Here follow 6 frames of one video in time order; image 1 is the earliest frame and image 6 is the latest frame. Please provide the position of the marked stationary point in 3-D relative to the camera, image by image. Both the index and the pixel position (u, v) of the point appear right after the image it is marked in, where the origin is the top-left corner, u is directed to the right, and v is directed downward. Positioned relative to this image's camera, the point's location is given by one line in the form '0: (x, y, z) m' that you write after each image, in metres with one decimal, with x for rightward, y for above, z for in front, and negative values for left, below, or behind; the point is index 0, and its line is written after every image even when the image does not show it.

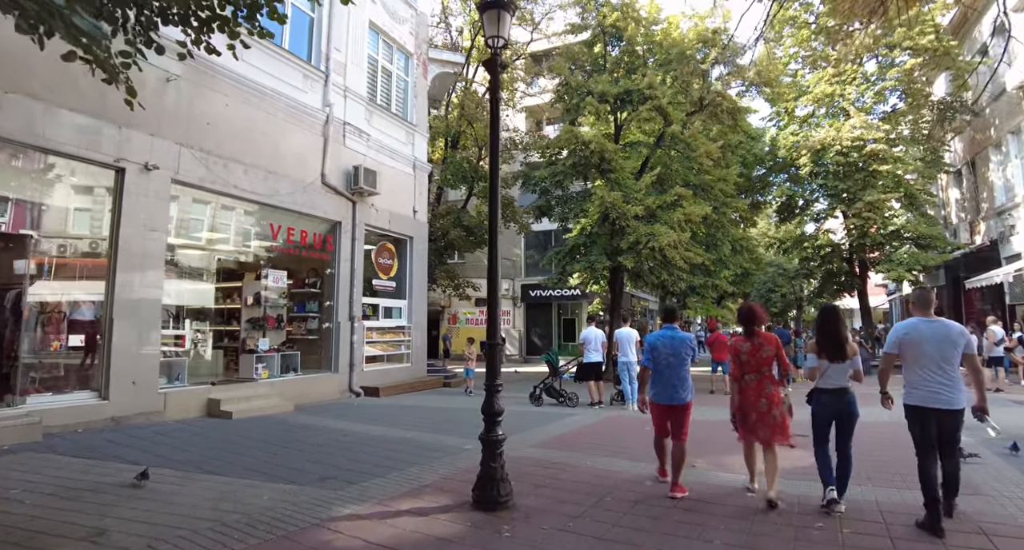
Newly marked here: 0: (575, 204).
0: (+1.4, +1.7, +14.5) m
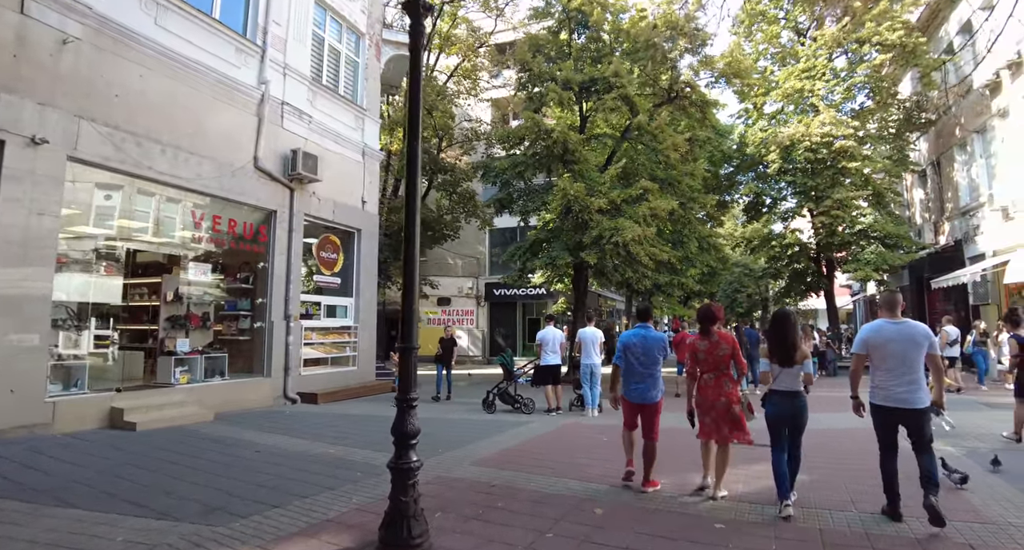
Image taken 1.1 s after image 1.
0: (+0.5, +1.7, +13.8) m
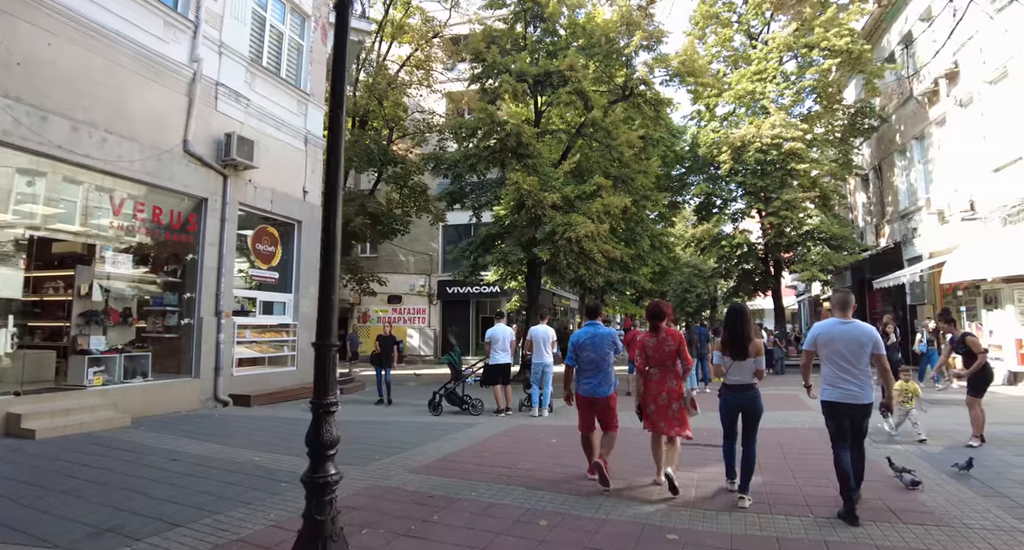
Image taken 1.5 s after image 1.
0: (-0.5, +1.8, +13.5) m
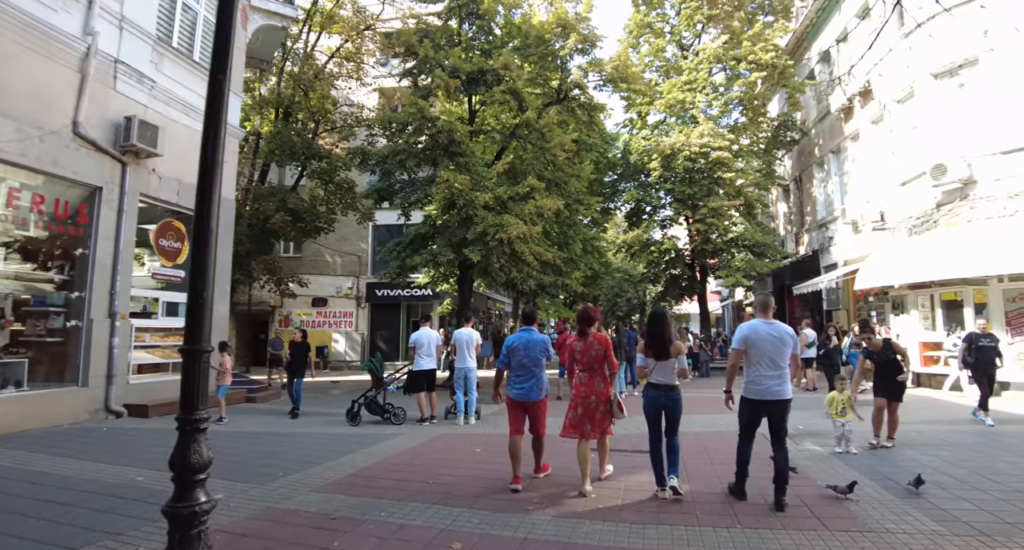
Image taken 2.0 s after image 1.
0: (-1.9, +1.8, +13.0) m
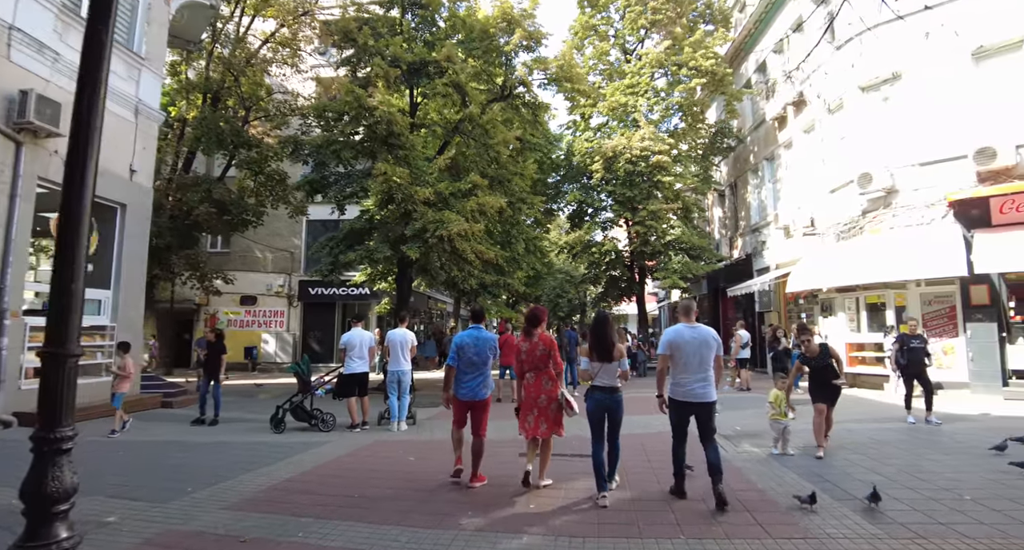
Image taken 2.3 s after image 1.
0: (-3.1, +1.8, +12.5) m
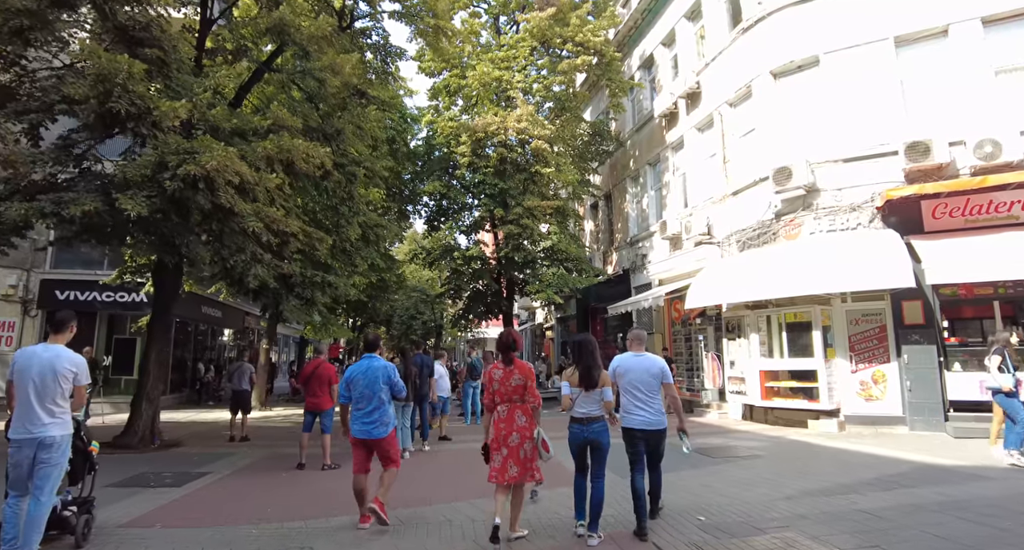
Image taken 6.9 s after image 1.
0: (-5.3, +2.1, +7.4) m
